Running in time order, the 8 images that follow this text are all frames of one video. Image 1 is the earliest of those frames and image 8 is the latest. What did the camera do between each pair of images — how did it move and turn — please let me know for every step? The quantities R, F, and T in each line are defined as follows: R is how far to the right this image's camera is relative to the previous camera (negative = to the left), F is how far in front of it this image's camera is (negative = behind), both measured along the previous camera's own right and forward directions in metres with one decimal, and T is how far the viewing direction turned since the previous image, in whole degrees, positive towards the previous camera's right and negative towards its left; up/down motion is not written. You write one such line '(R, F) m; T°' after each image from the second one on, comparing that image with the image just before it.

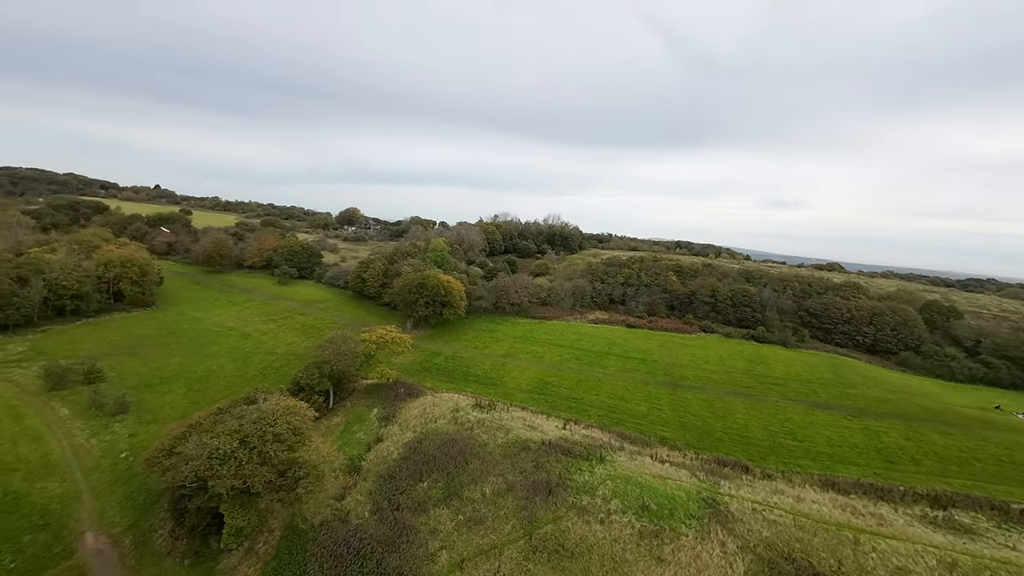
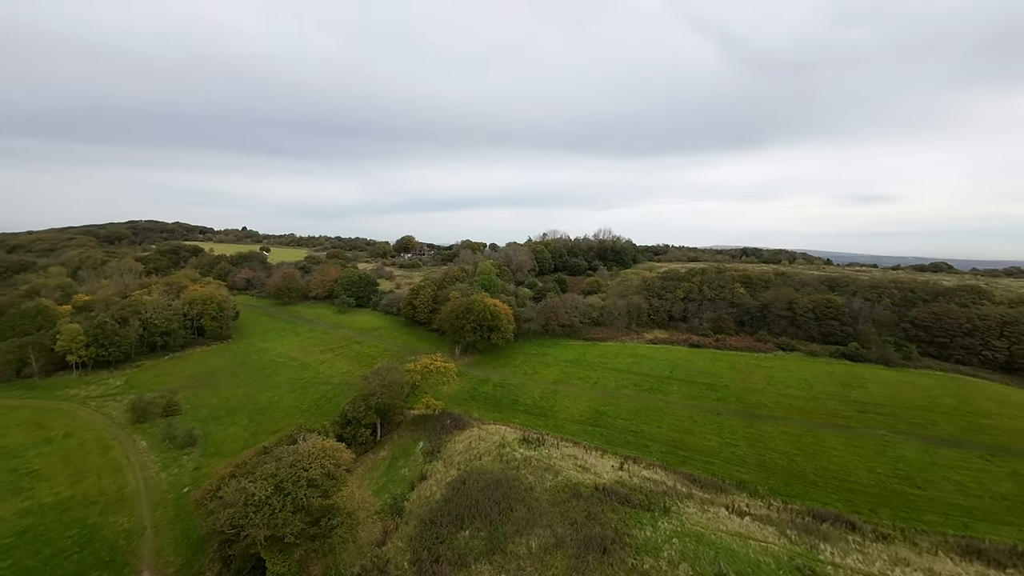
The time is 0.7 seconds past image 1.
(+0.9, +1.8) m; -8°
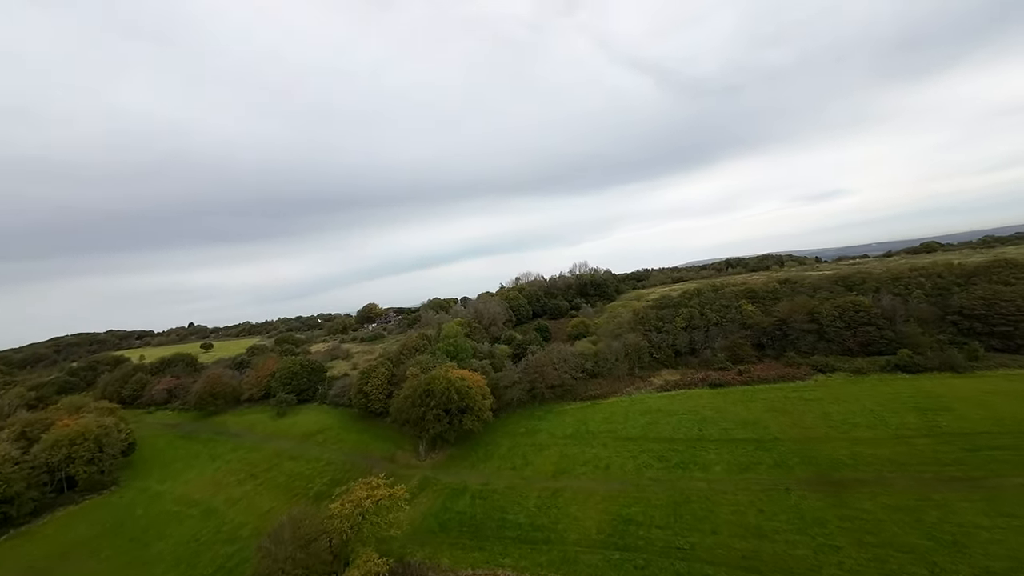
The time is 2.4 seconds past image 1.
(+2.2, +10.3) m; +3°
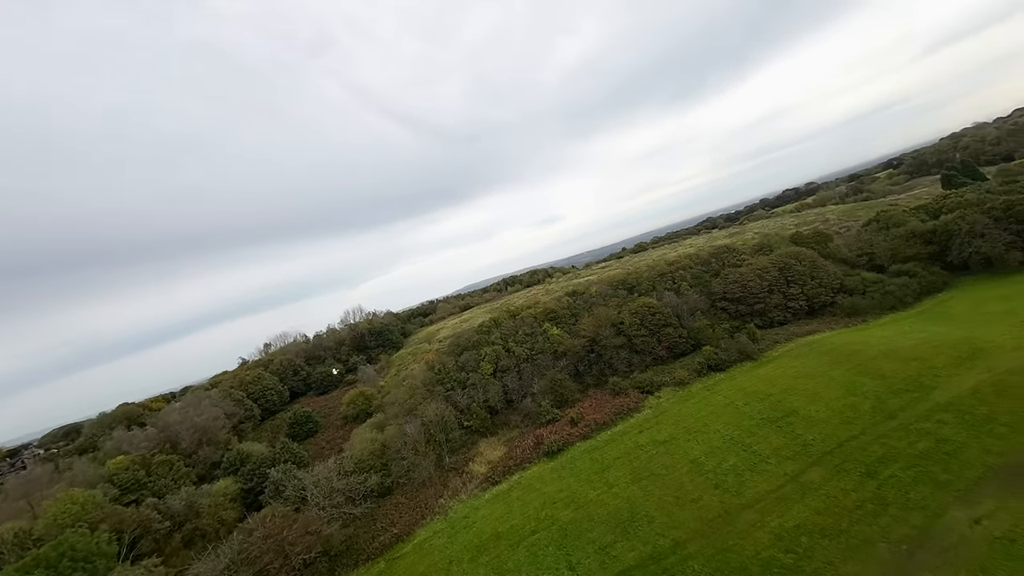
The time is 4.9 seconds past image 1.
(+6.1, +17.4) m; +31°
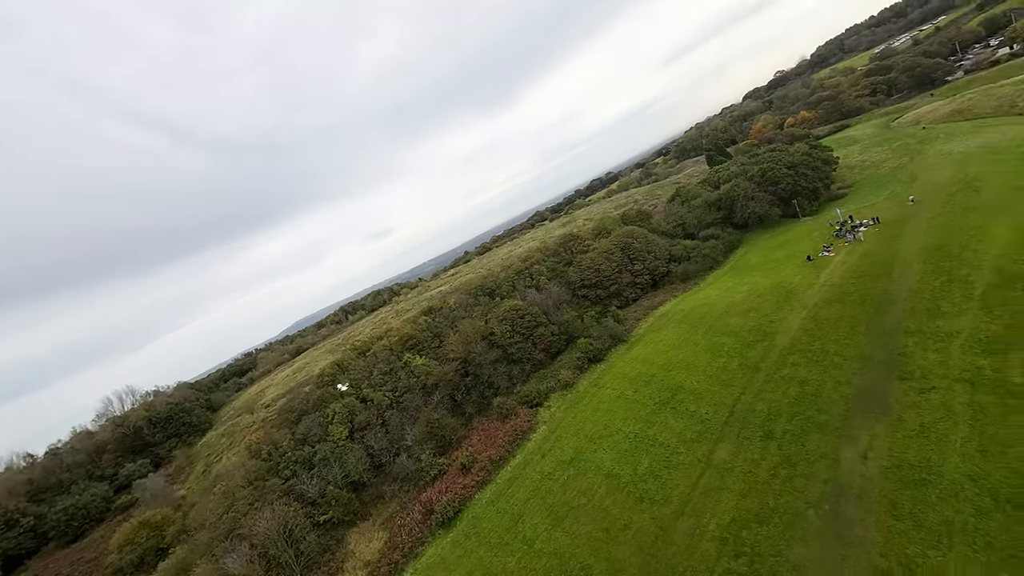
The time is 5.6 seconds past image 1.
(+0.3, +6.9) m; +22°
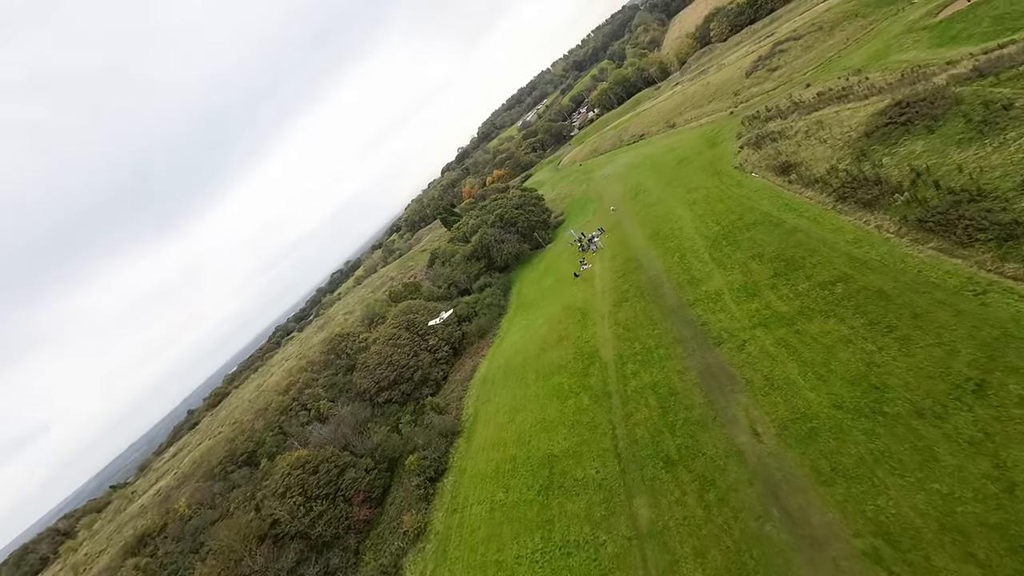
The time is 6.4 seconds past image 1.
(+0.1, +8.2) m; +35°
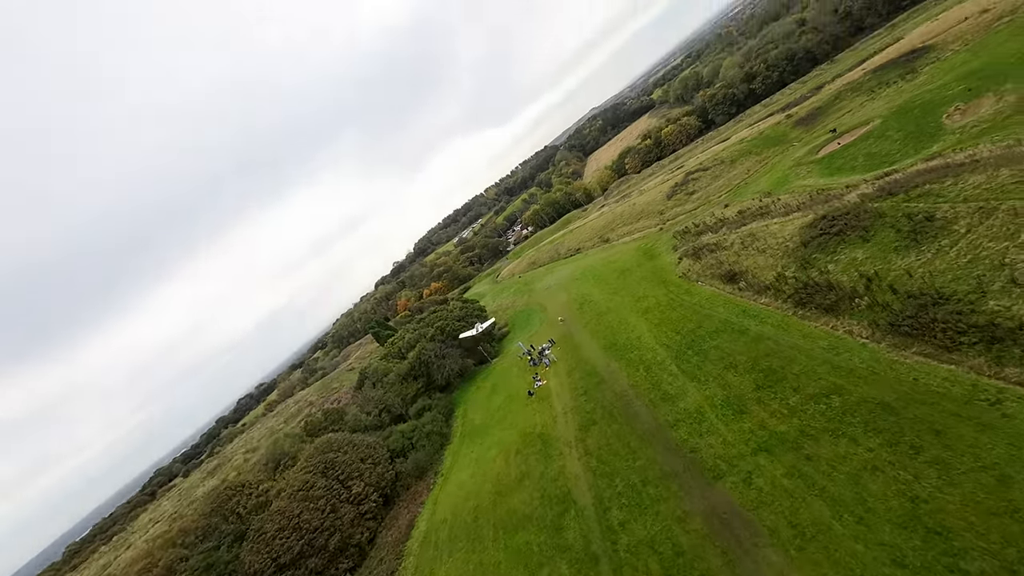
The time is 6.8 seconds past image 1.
(-0.9, +4.1) m; +10°
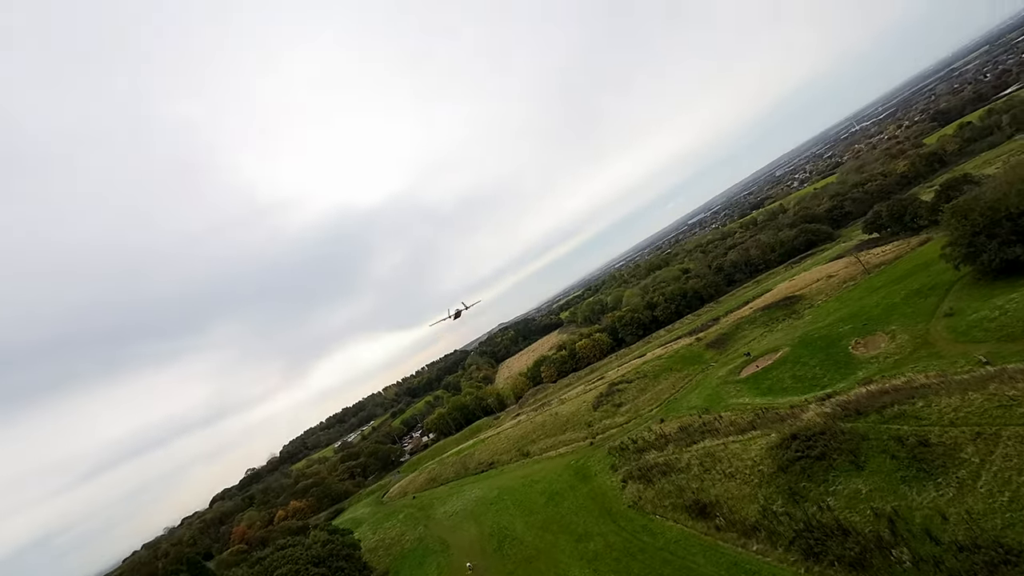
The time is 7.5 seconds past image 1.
(-0.7, +6.5) m; +12°
